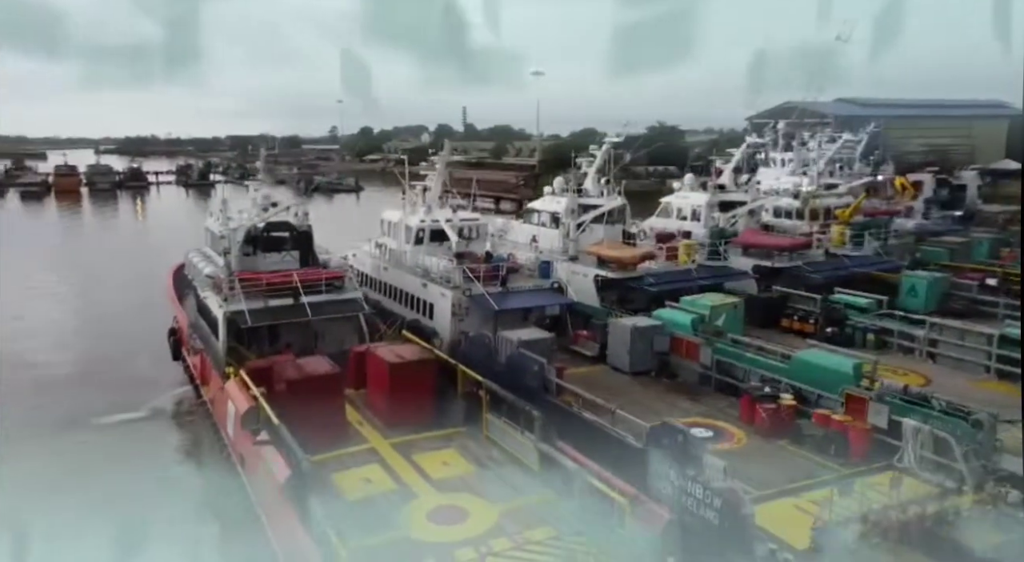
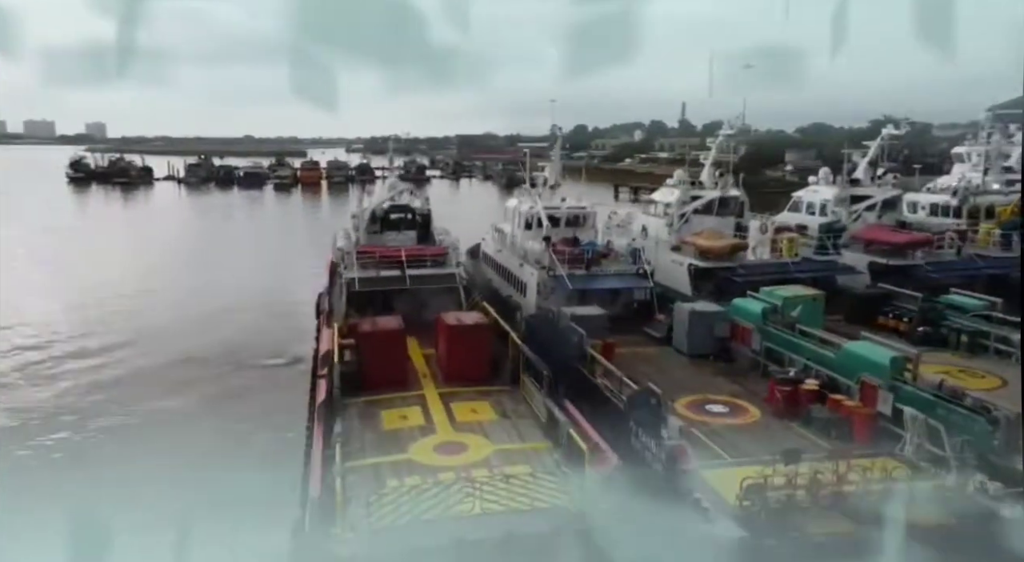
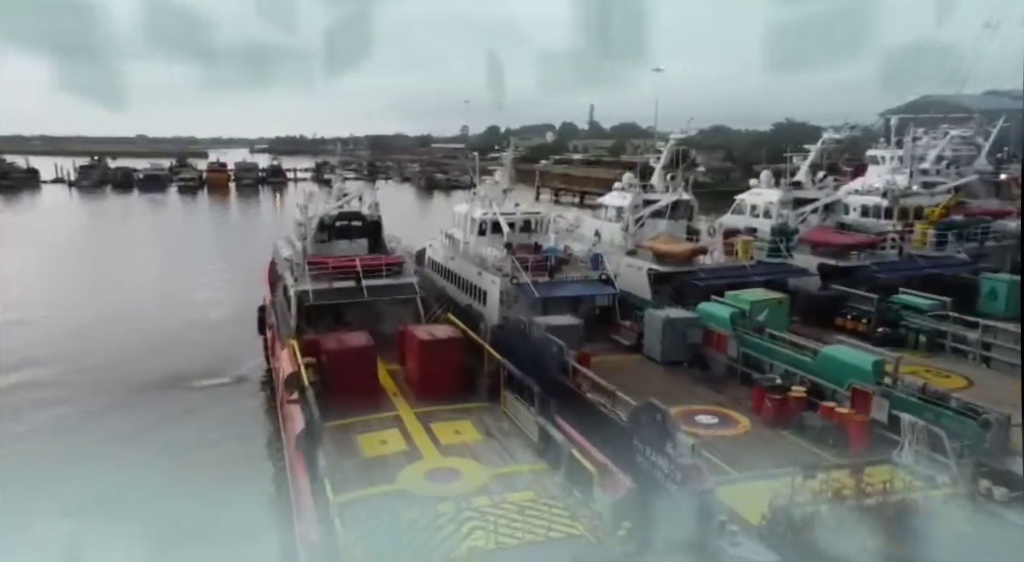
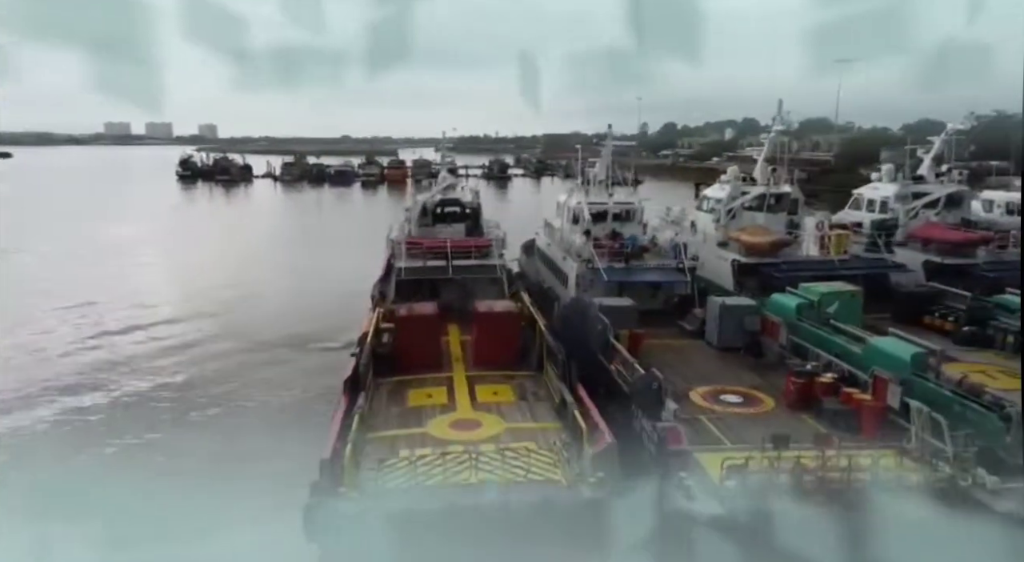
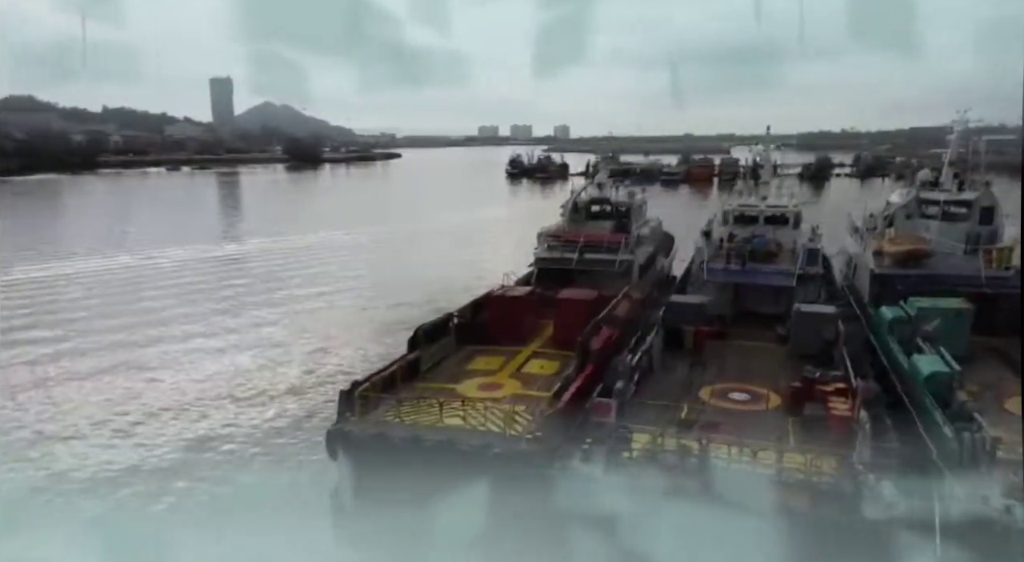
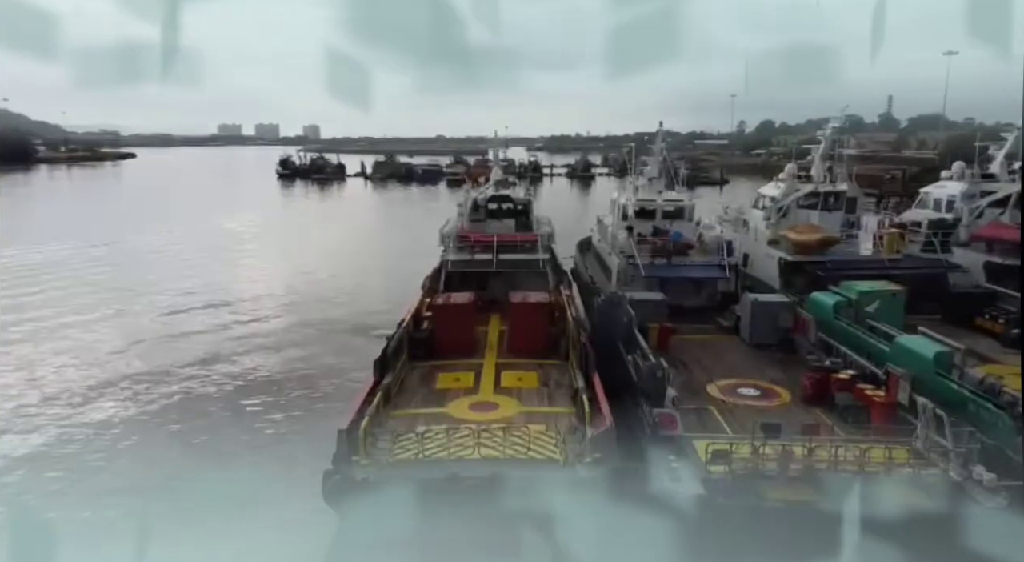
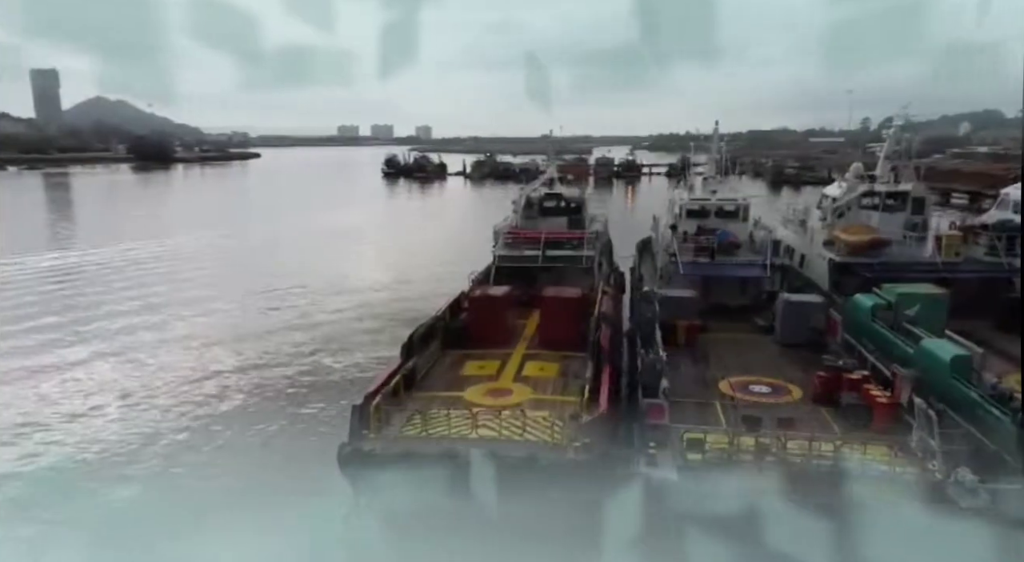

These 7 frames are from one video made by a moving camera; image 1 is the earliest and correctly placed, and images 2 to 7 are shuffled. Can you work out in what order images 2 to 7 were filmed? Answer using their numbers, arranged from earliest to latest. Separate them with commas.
3, 2, 4, 6, 7, 5
